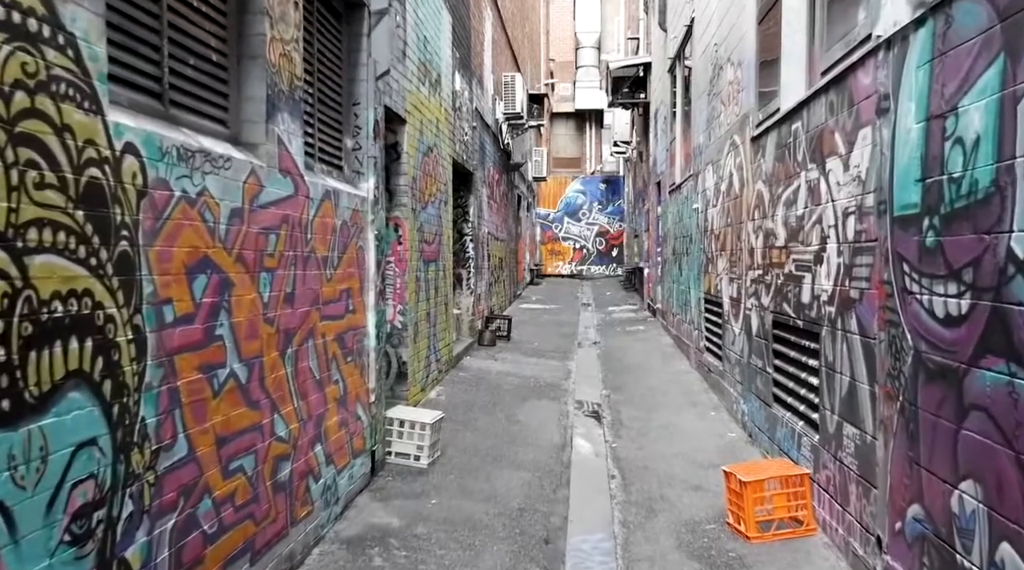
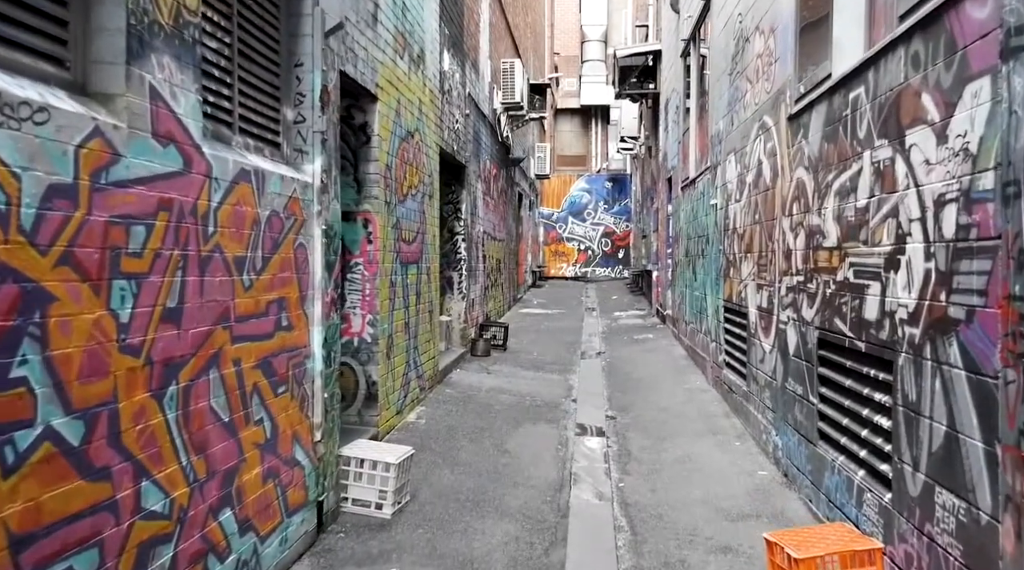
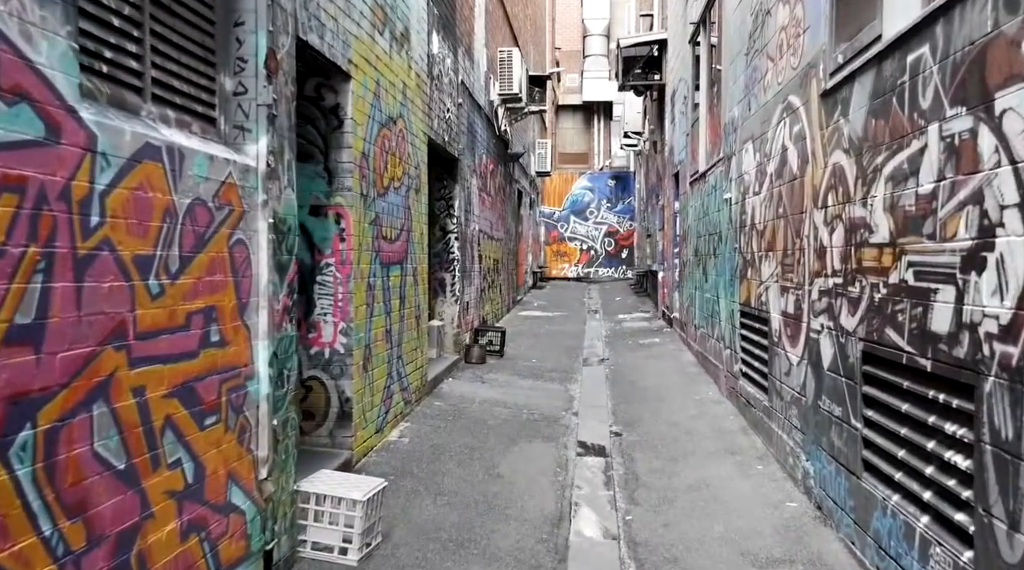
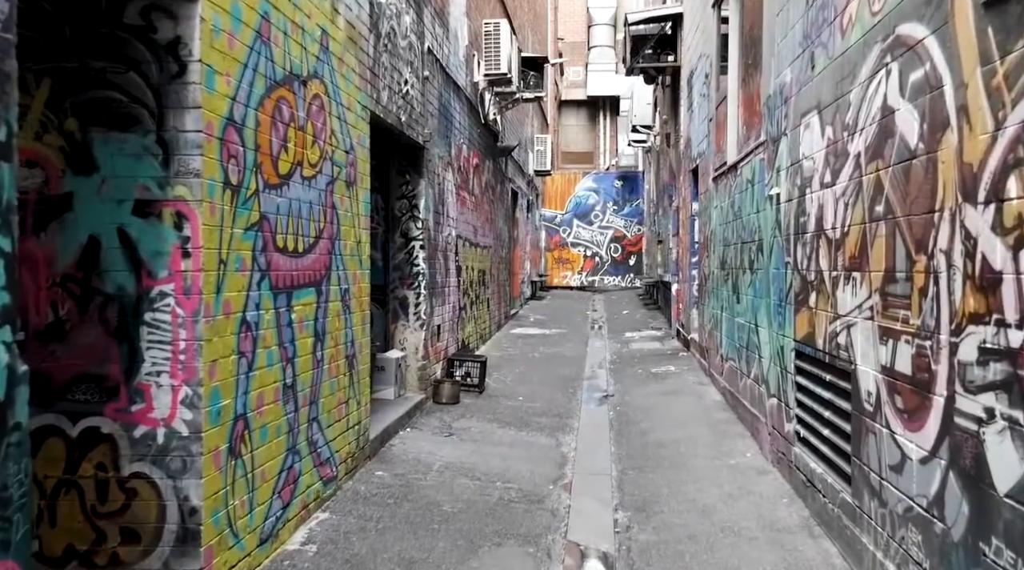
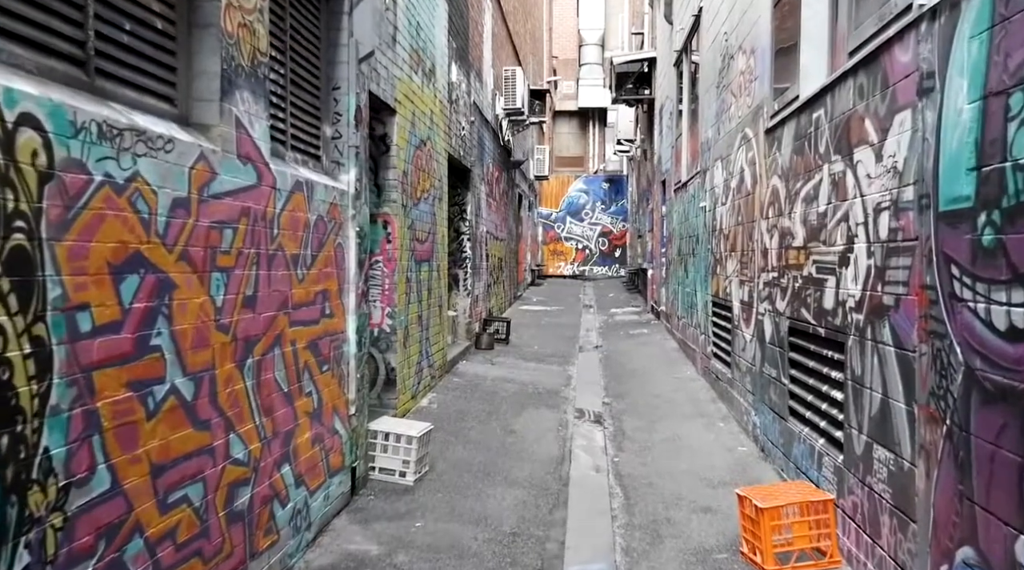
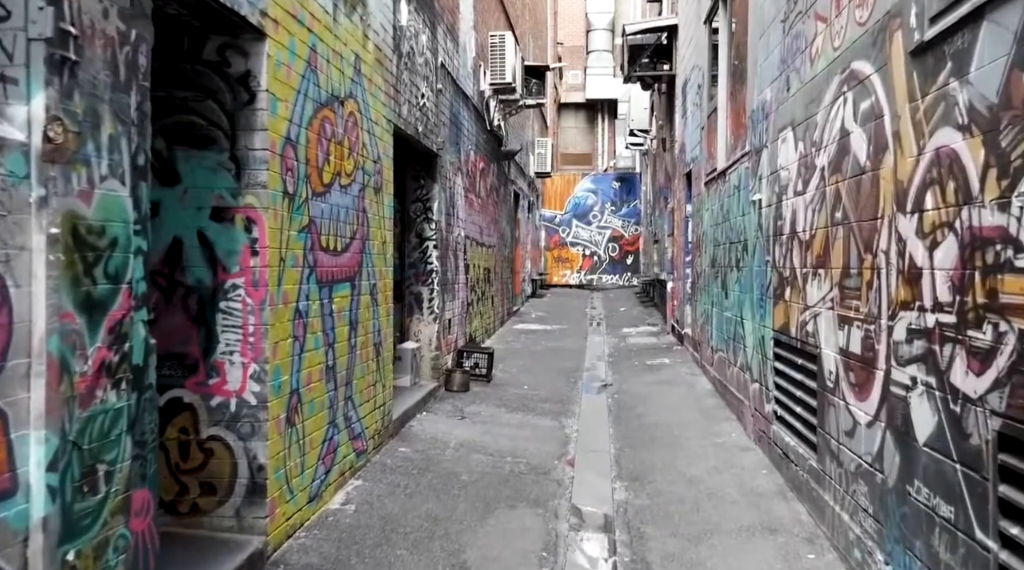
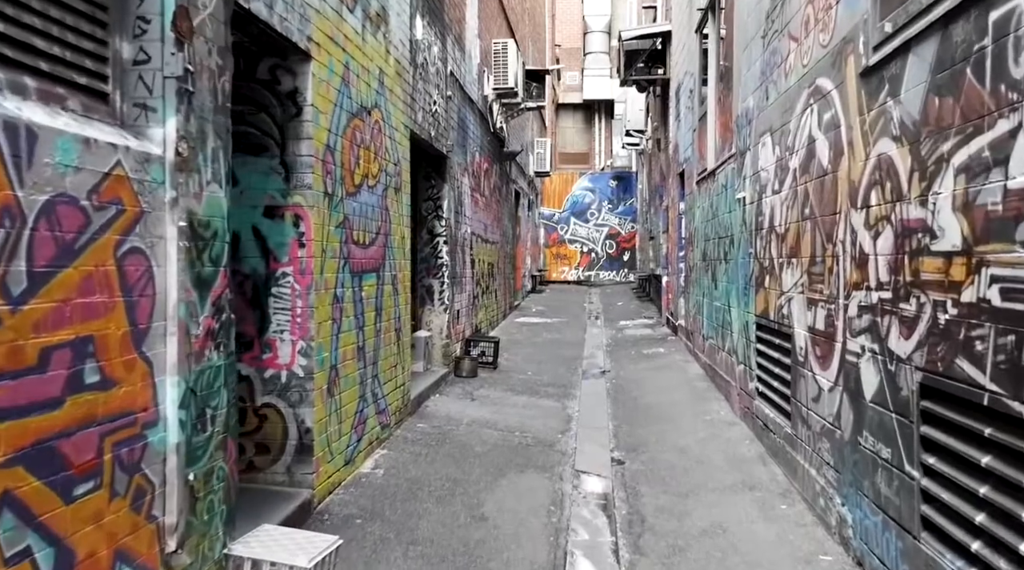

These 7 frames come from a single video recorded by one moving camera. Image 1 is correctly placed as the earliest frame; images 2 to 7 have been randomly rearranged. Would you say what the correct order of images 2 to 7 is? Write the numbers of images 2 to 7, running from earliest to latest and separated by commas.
5, 2, 3, 7, 6, 4
